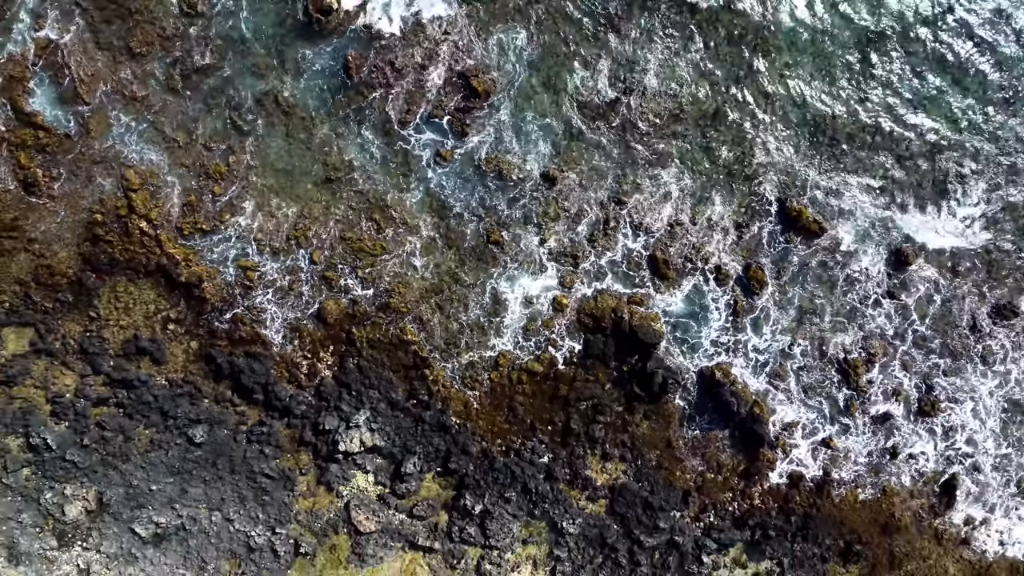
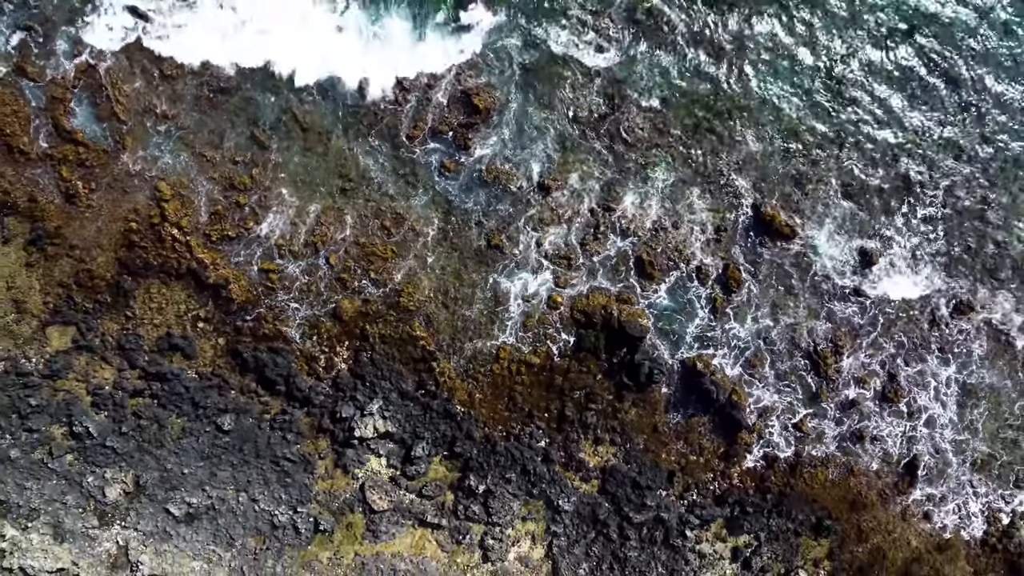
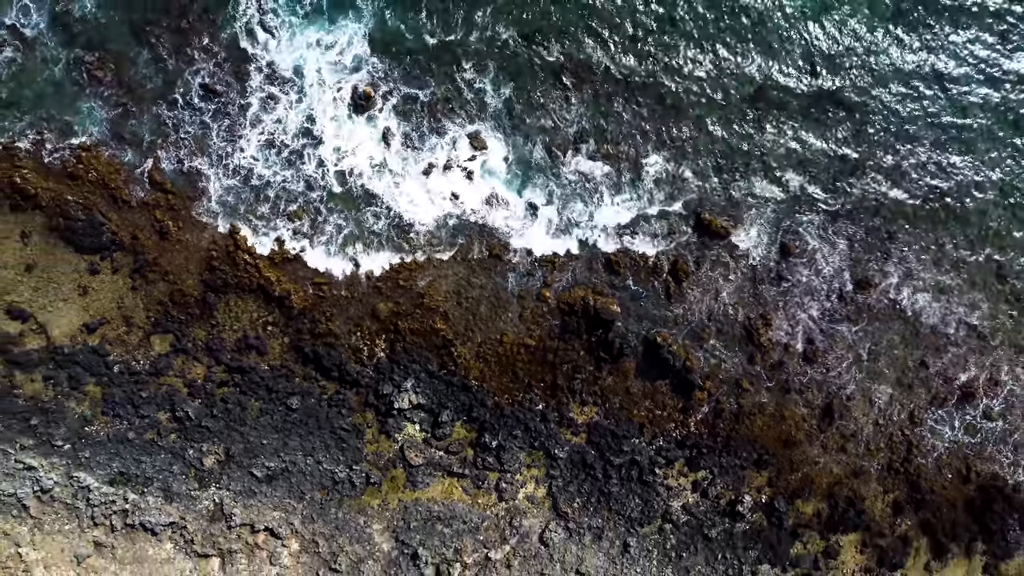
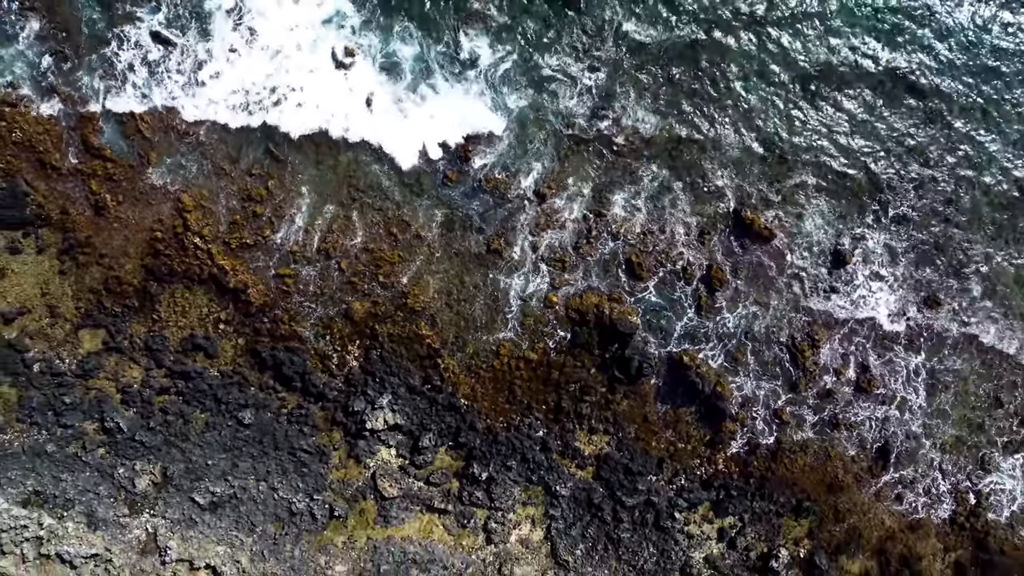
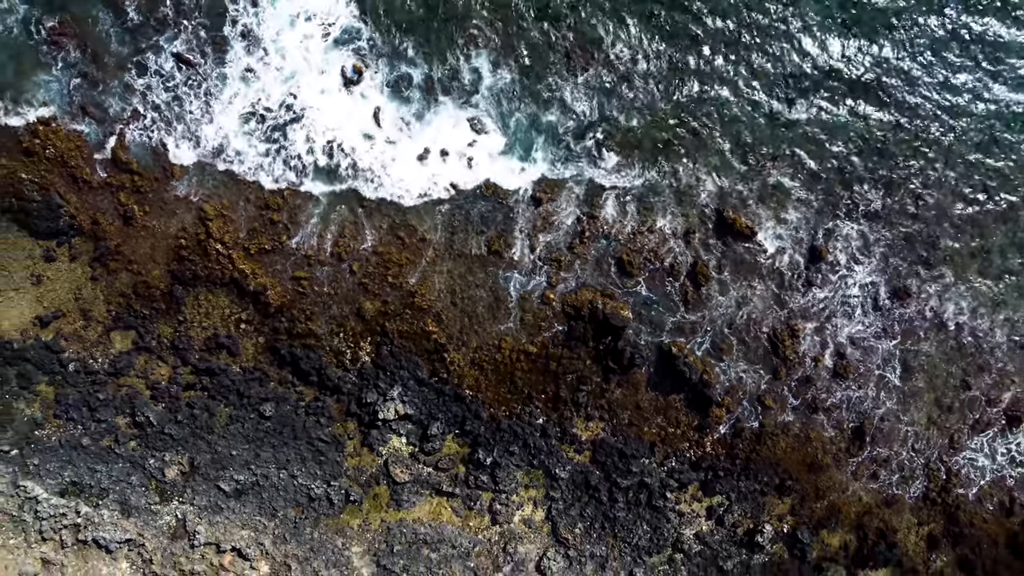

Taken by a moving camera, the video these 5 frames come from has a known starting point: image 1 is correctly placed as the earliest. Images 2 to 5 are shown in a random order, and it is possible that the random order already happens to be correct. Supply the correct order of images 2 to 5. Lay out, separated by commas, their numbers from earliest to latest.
2, 4, 5, 3
